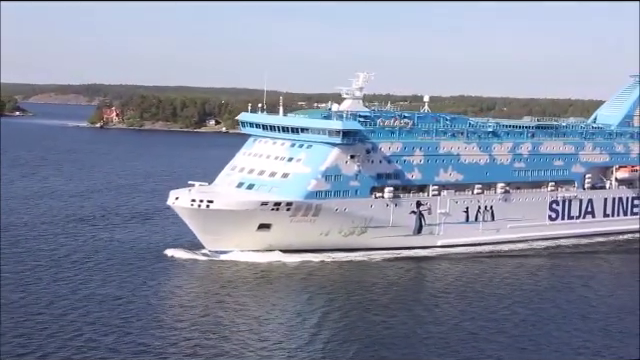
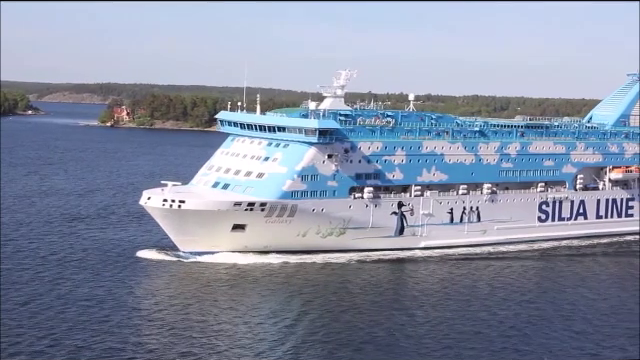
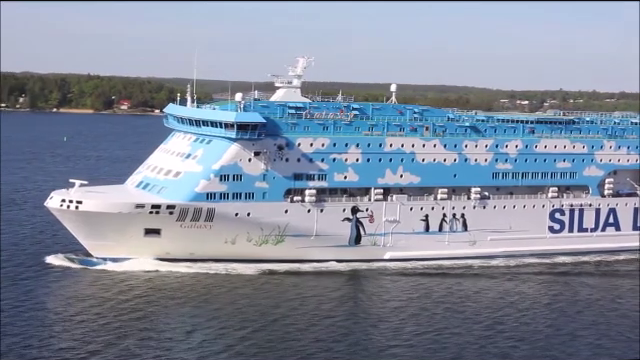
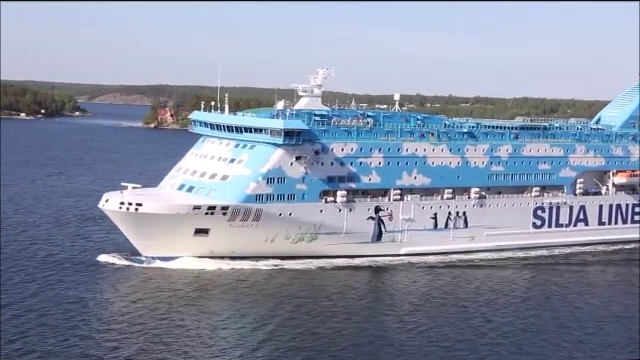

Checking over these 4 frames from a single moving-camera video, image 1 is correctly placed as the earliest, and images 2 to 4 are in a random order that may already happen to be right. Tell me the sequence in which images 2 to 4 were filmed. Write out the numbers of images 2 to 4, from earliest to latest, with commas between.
2, 4, 3
